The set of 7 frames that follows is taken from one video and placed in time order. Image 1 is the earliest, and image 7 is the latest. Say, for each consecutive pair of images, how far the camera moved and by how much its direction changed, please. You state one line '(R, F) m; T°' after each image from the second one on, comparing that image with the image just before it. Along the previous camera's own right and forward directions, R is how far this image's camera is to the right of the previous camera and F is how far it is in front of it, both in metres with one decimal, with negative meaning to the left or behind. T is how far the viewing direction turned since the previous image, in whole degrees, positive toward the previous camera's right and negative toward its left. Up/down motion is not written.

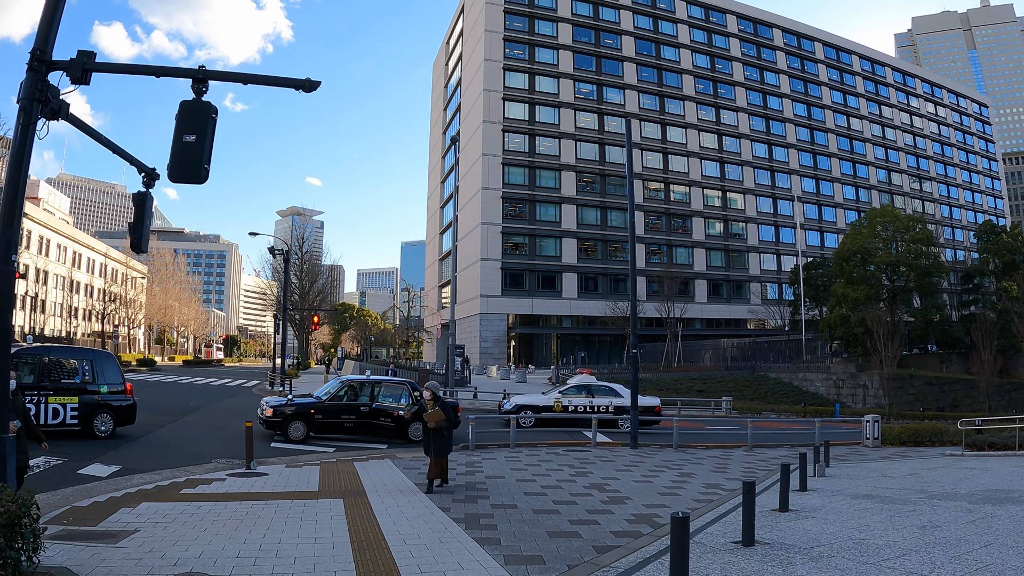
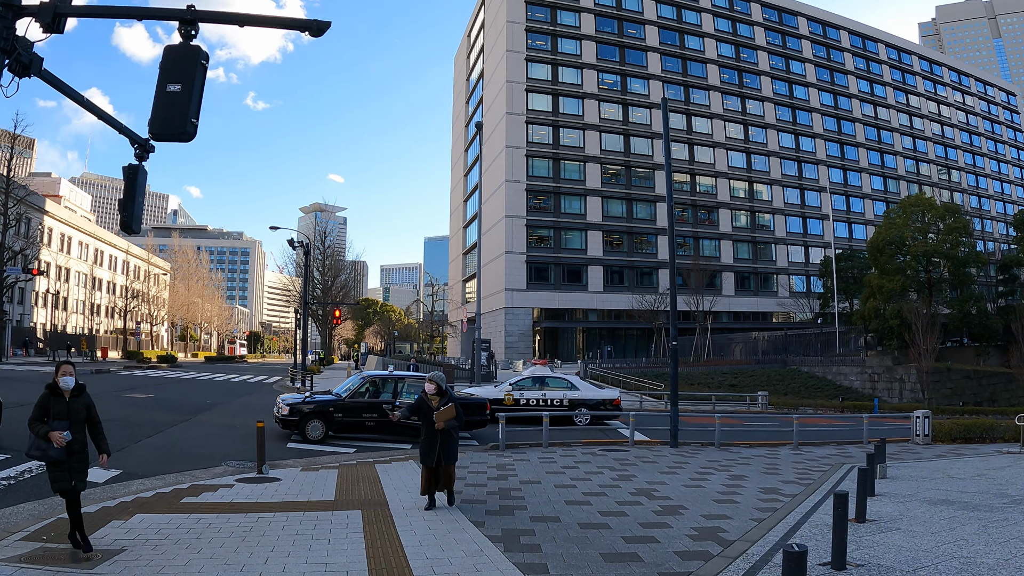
(-0.2, +0.9) m; -2°
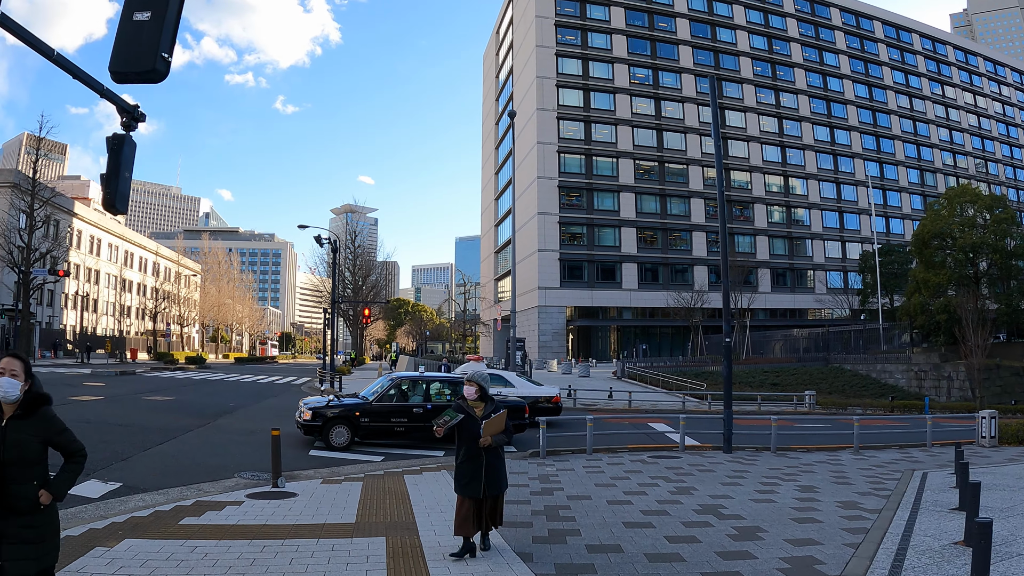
(-0.2, +0.9) m; -3°
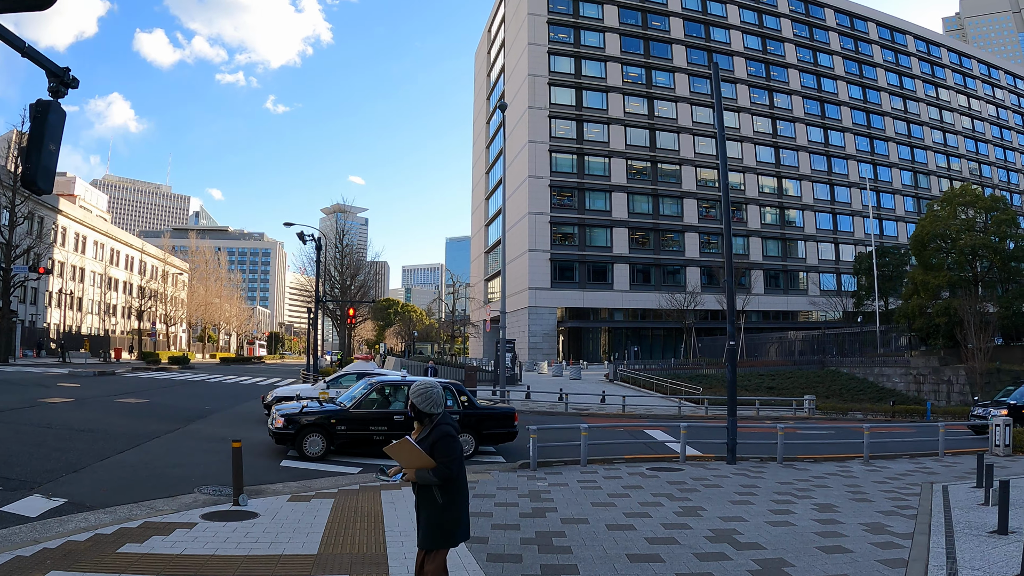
(0.0, +0.9) m; +1°
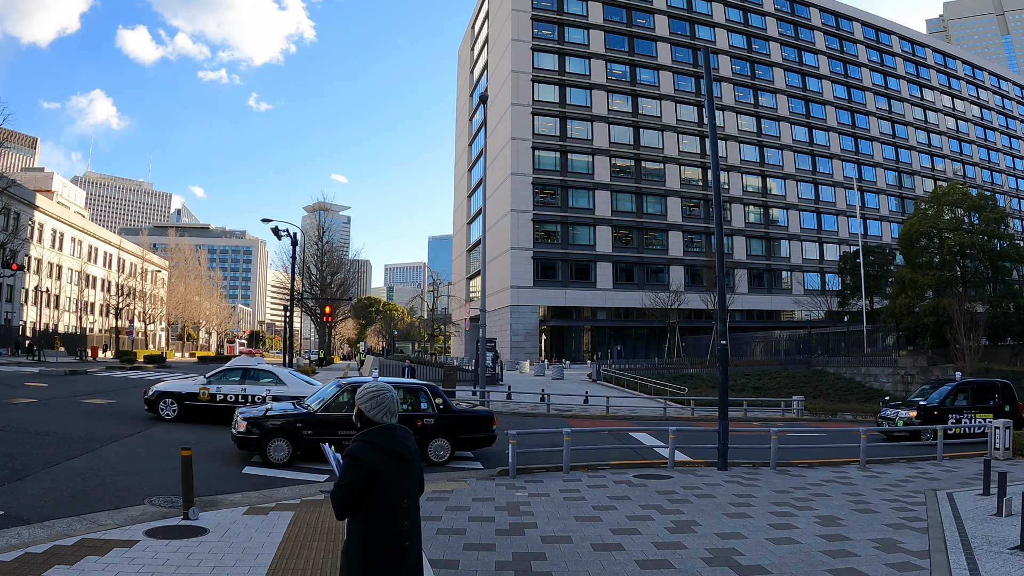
(+0.1, +0.7) m; +1°
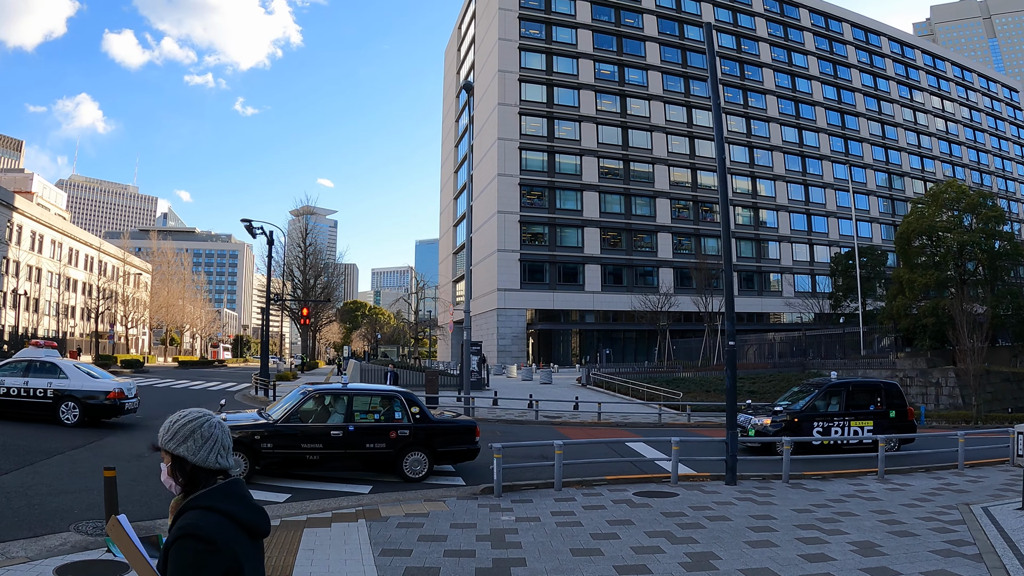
(+0.1, +1.1) m; +1°
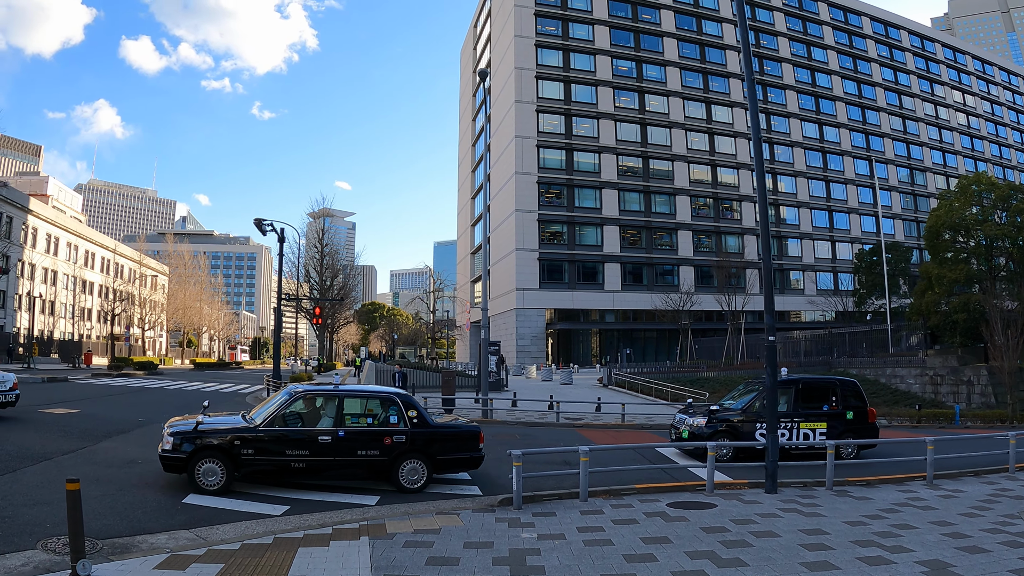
(0.0, +0.7) m; -1°
